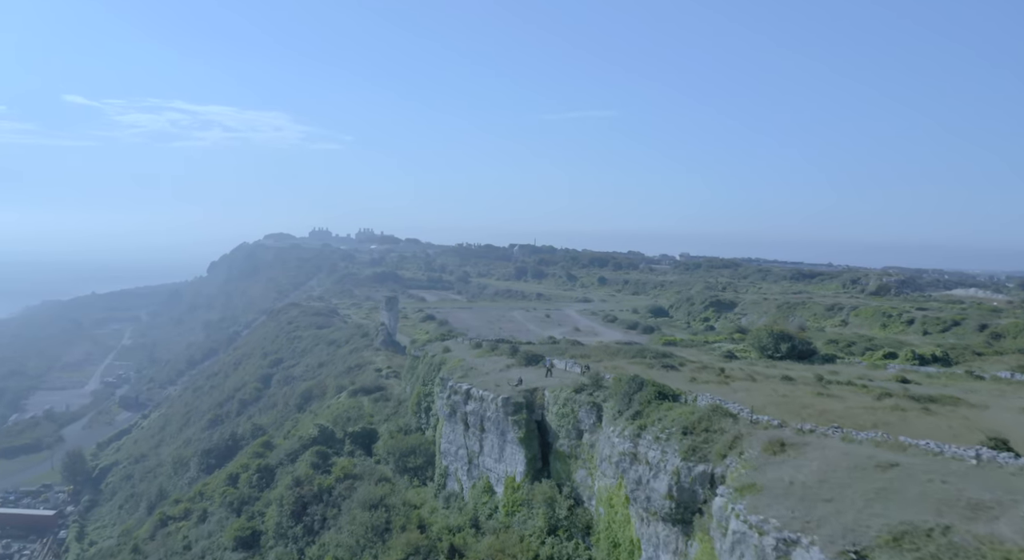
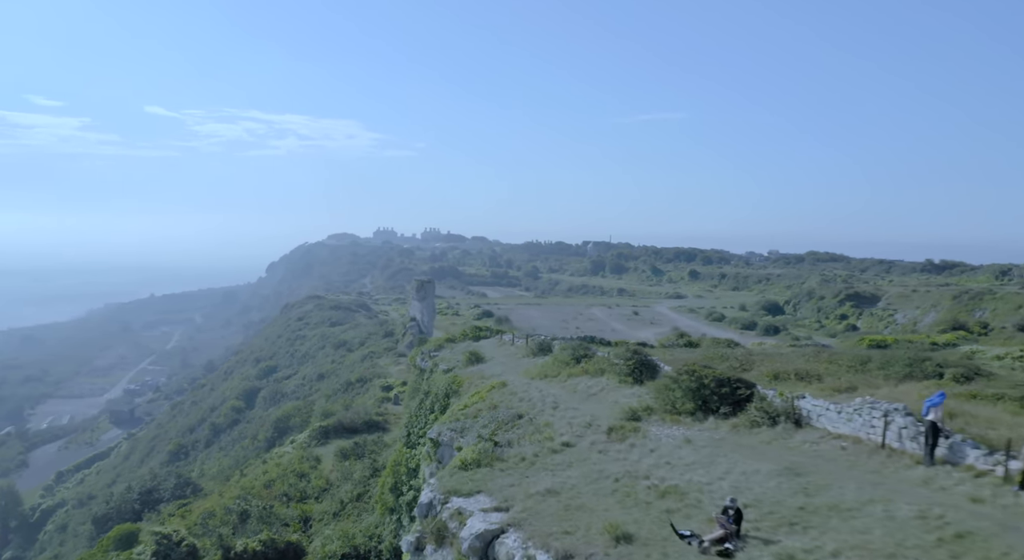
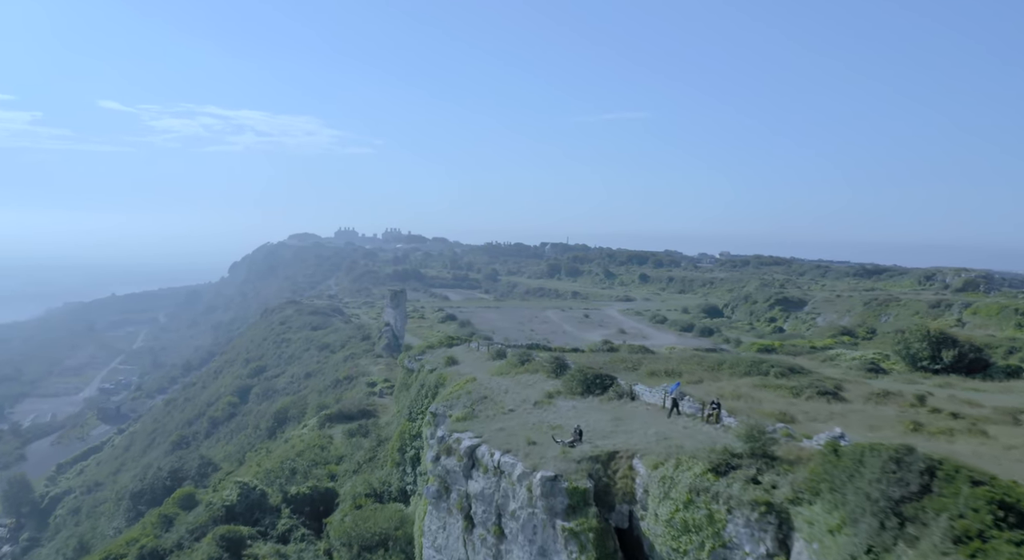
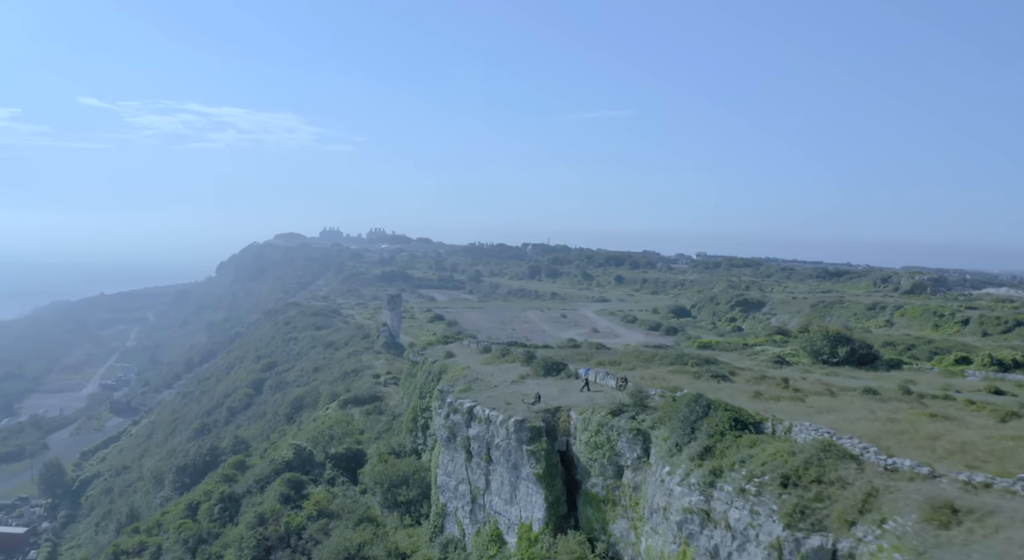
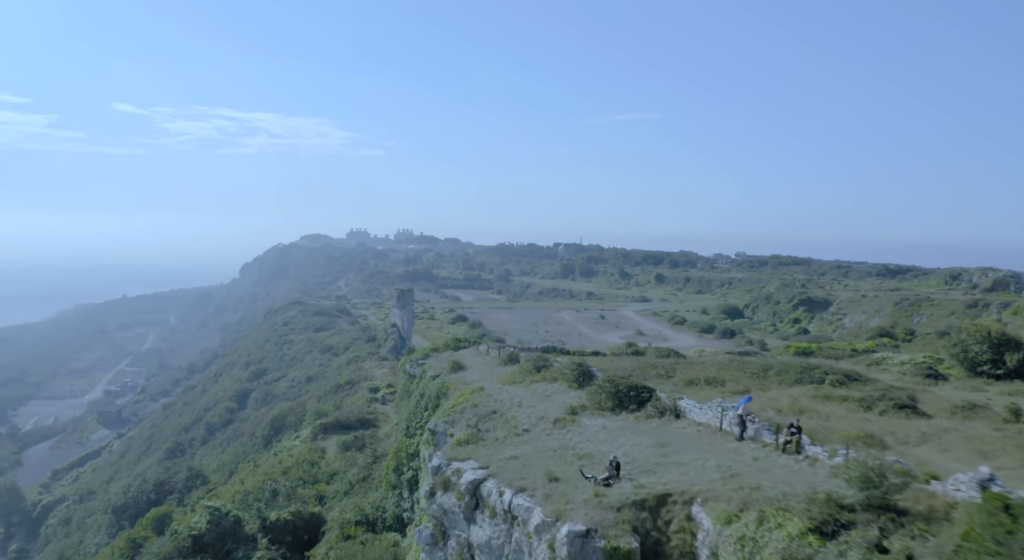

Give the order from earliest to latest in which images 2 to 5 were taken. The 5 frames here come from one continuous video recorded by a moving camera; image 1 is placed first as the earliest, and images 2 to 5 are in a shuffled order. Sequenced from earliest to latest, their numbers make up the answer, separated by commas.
4, 3, 5, 2
